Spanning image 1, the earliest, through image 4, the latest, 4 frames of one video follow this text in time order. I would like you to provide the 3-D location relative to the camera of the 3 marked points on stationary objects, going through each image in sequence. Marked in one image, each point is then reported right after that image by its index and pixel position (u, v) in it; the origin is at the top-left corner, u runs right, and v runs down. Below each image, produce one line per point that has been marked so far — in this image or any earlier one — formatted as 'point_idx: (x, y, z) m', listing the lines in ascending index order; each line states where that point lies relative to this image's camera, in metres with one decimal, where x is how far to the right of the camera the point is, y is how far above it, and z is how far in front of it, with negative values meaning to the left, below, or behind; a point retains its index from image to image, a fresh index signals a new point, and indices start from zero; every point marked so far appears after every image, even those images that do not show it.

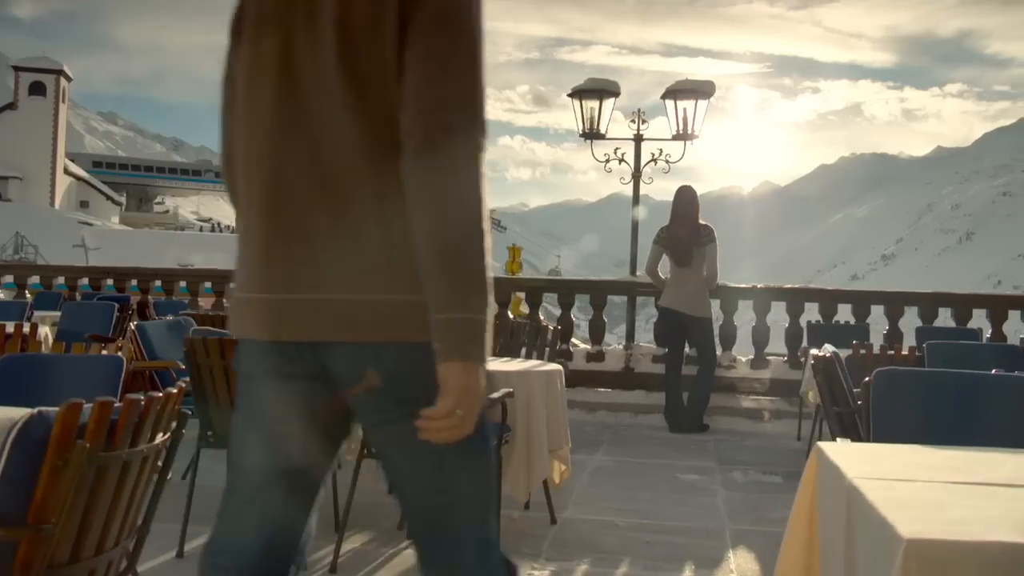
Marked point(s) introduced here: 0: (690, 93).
0: (+1.6, +1.8, +8.7) m
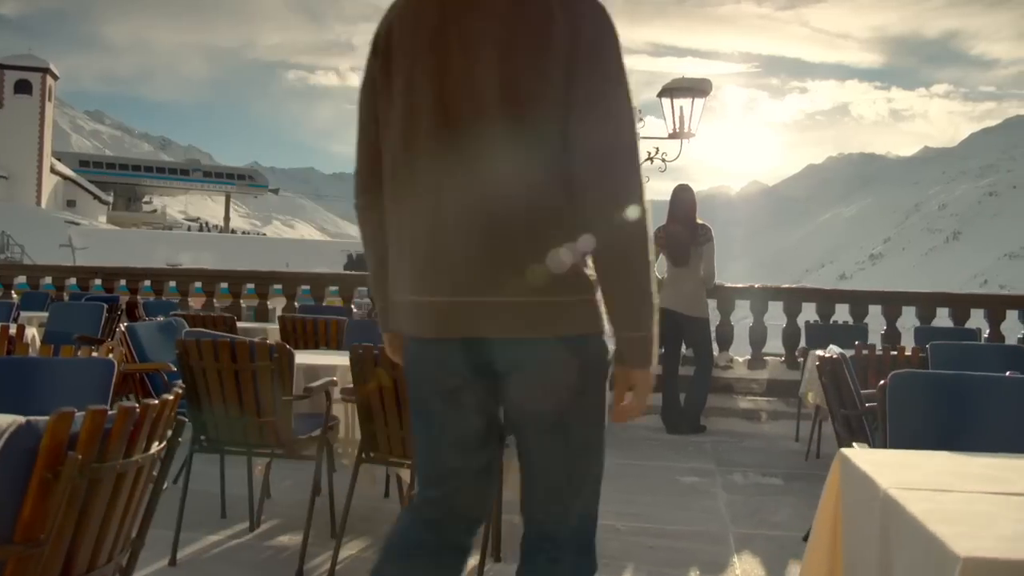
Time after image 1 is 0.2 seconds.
0: (+1.6, +1.8, +8.6) m
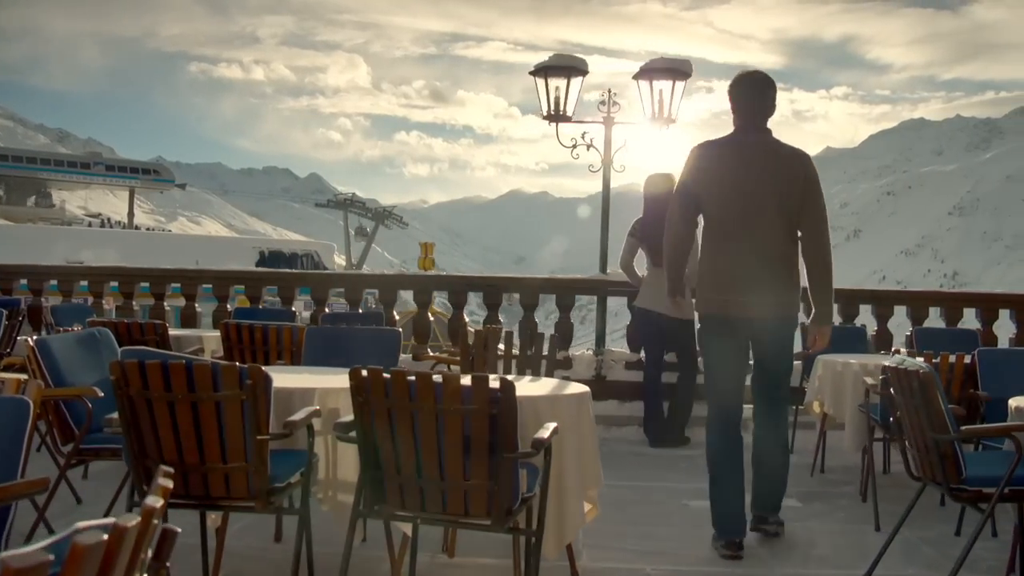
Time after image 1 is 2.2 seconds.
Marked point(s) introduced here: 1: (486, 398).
0: (+1.3, +1.8, +7.9) m
1: (-0.1, -0.3, +2.8) m
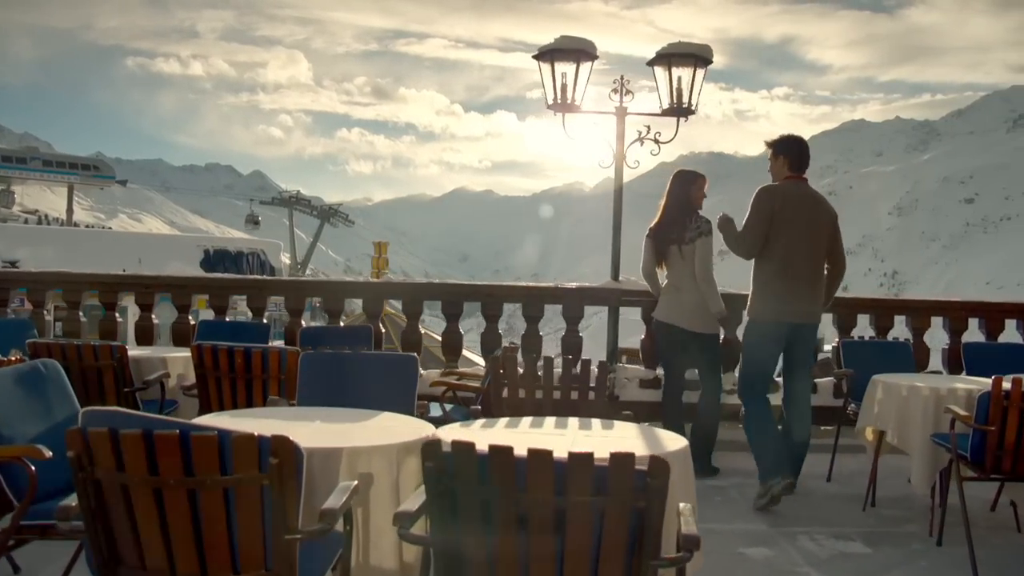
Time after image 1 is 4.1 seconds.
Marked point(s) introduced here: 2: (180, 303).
0: (+1.3, +1.7, +7.1) m
1: (+0.2, -0.4, +1.9) m
2: (-2.5, -0.1, +7.3) m
